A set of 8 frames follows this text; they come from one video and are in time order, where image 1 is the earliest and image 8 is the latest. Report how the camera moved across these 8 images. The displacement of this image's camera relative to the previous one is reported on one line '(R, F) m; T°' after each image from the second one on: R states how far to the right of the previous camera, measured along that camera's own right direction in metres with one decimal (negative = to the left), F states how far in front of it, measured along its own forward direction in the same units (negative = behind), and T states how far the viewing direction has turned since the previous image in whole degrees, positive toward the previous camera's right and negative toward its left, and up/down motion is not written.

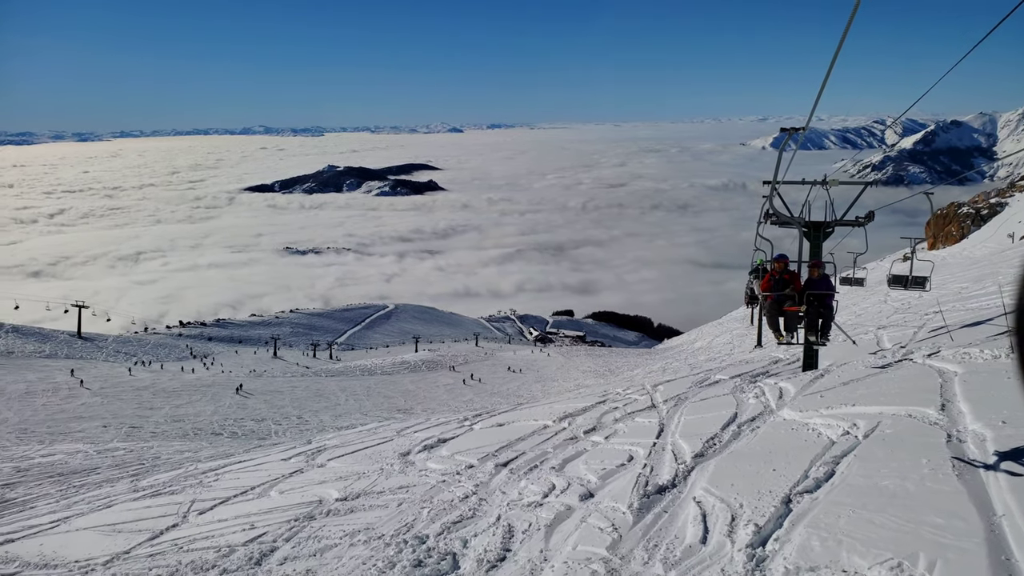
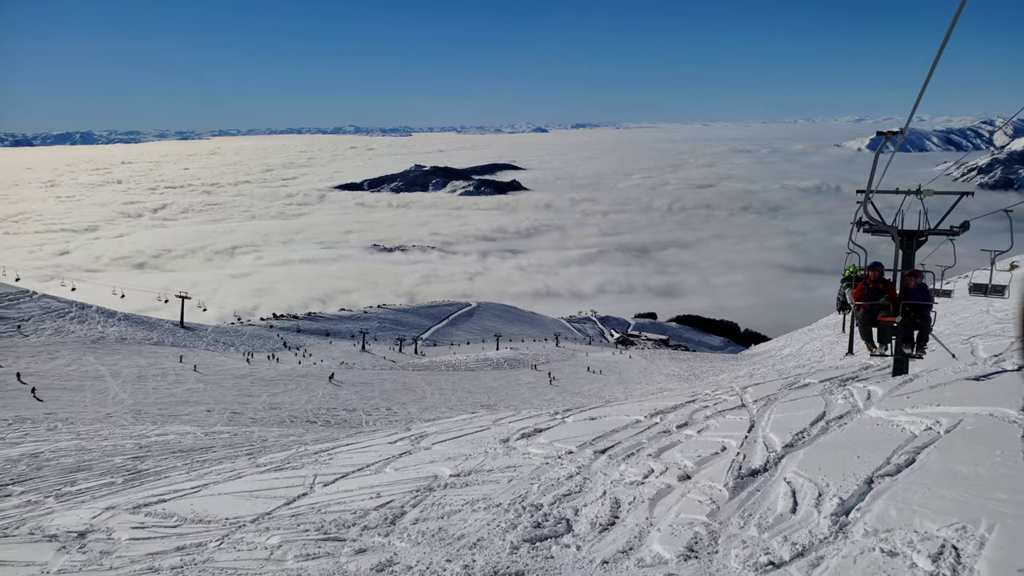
(-0.2, -0.5) m; -6°
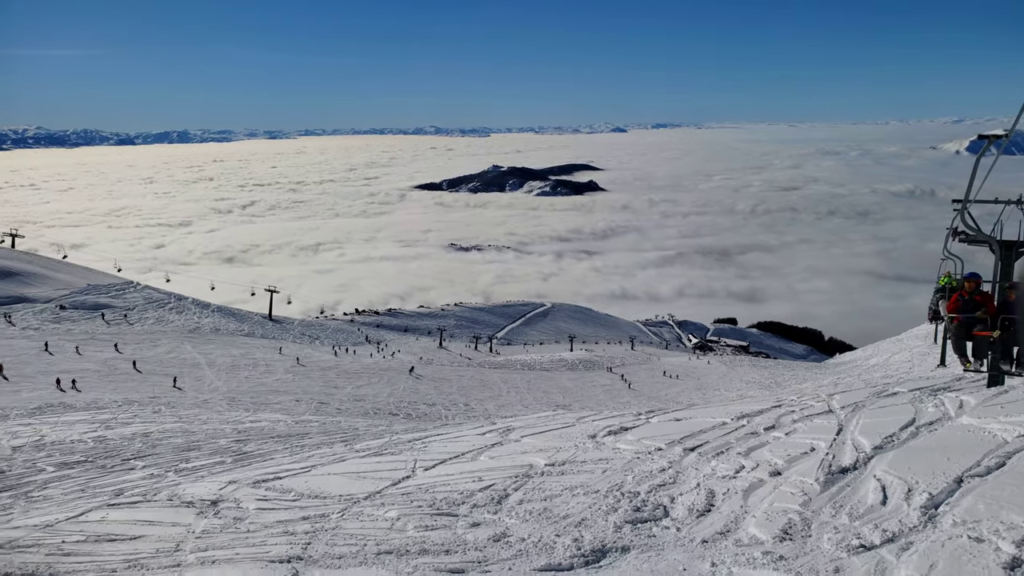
(-0.2, -0.4) m; -5°
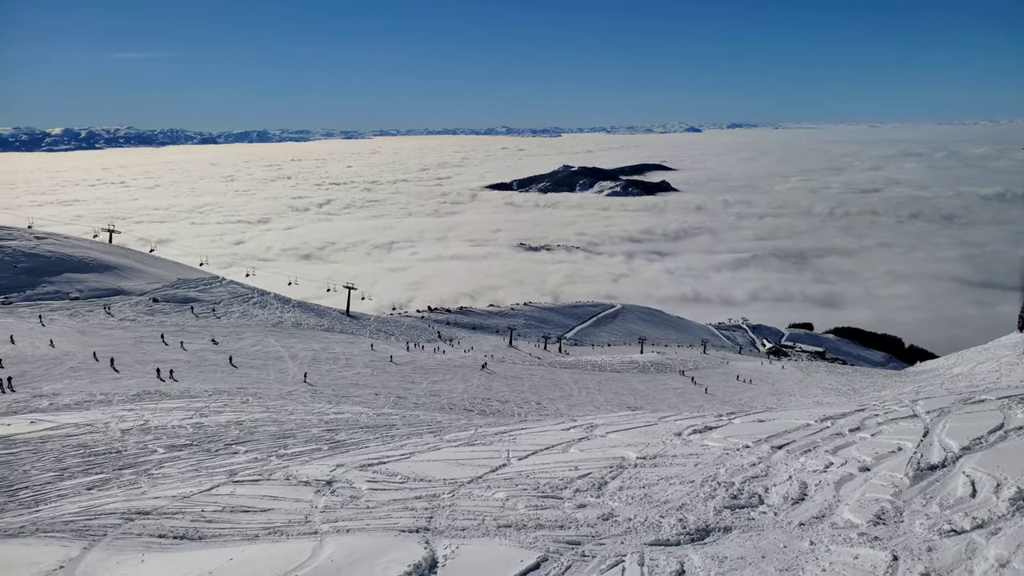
(-0.2, -0.5) m; -5°
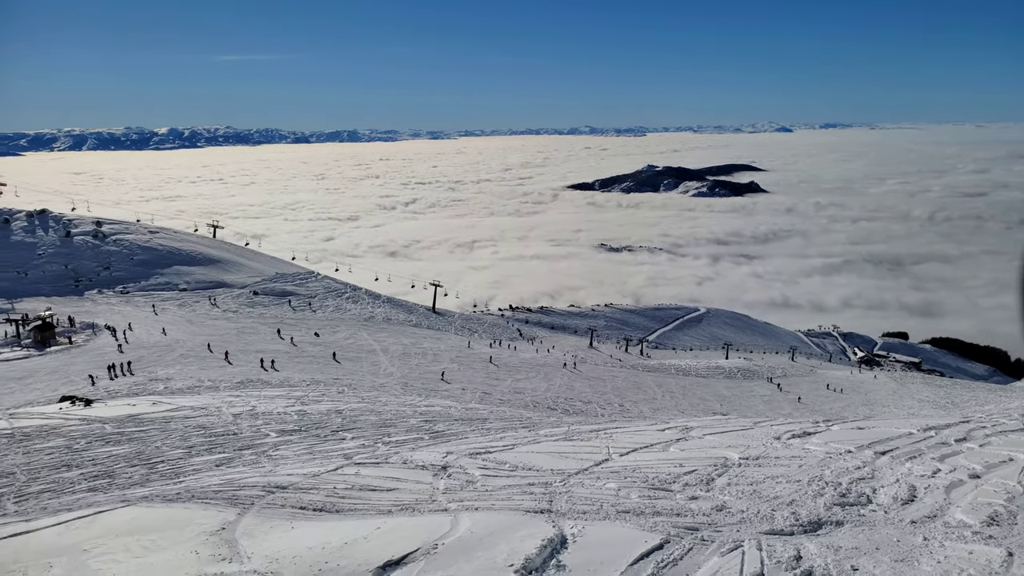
(-0.3, -0.4) m; -6°
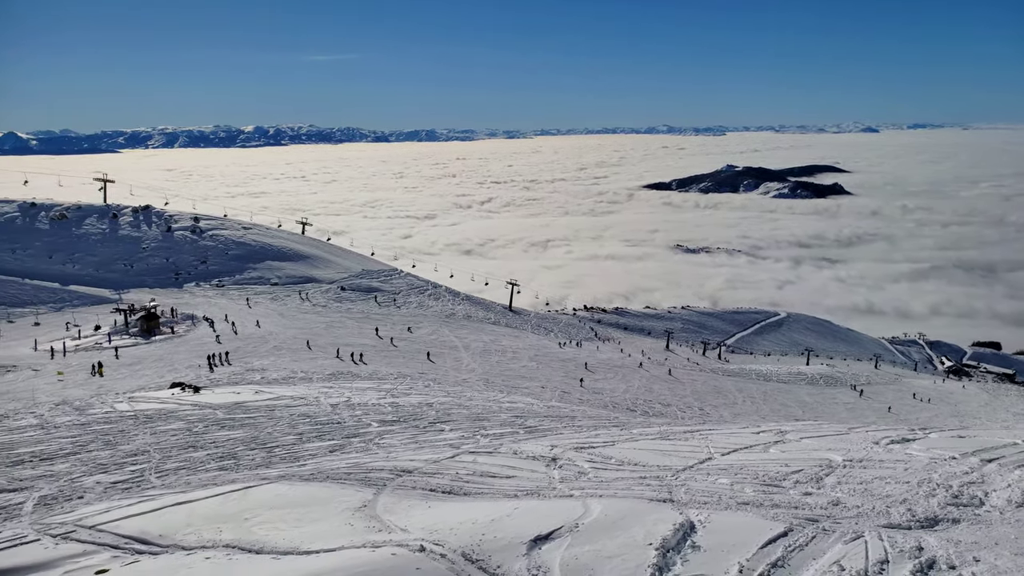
(-0.4, -0.5) m; -5°
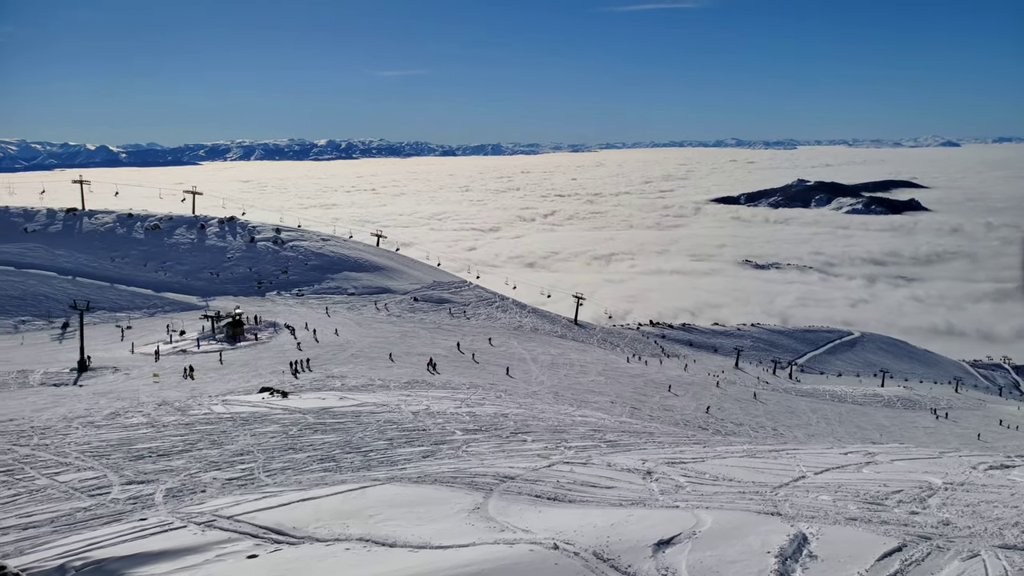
(-0.4, -0.4) m; -5°
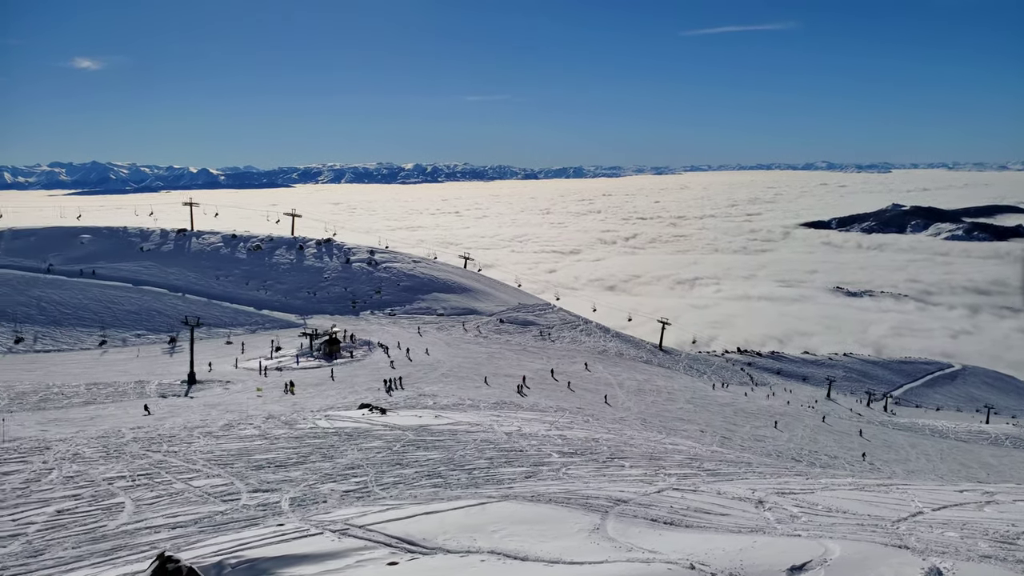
(-0.4, -0.4) m; -6°
